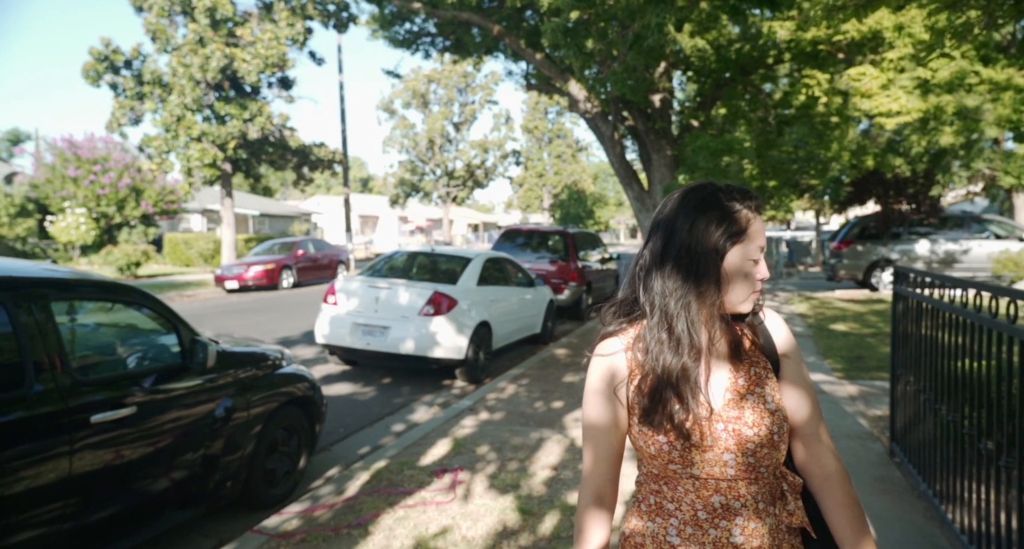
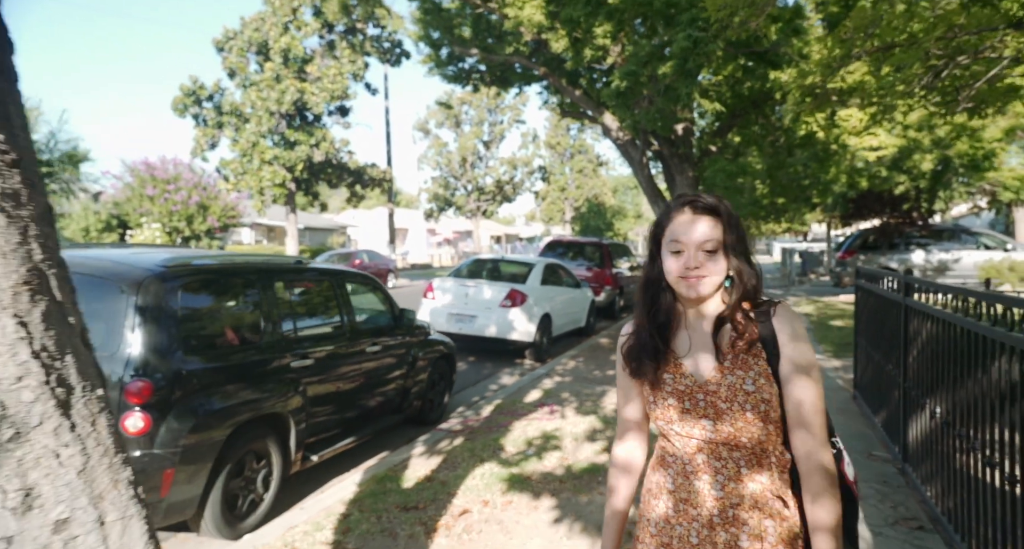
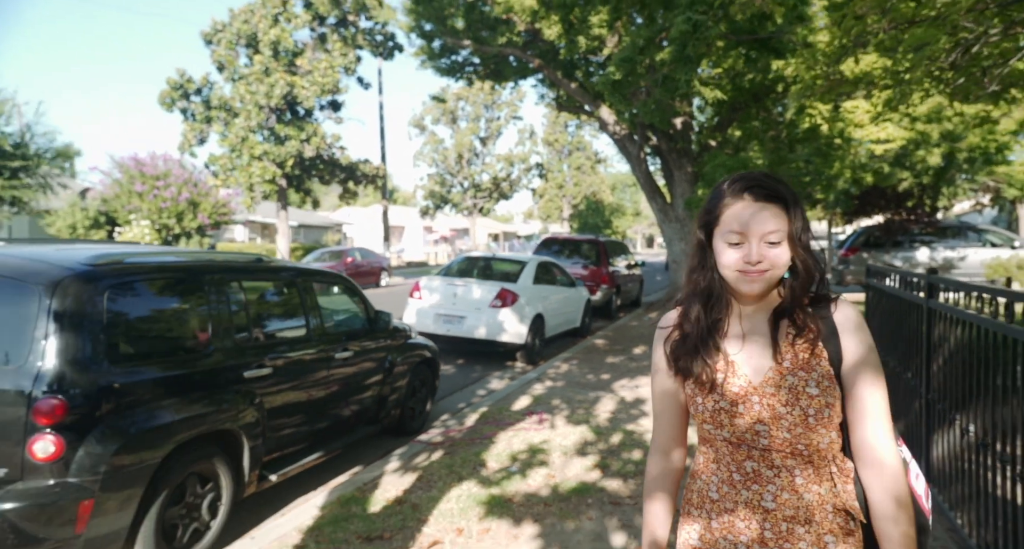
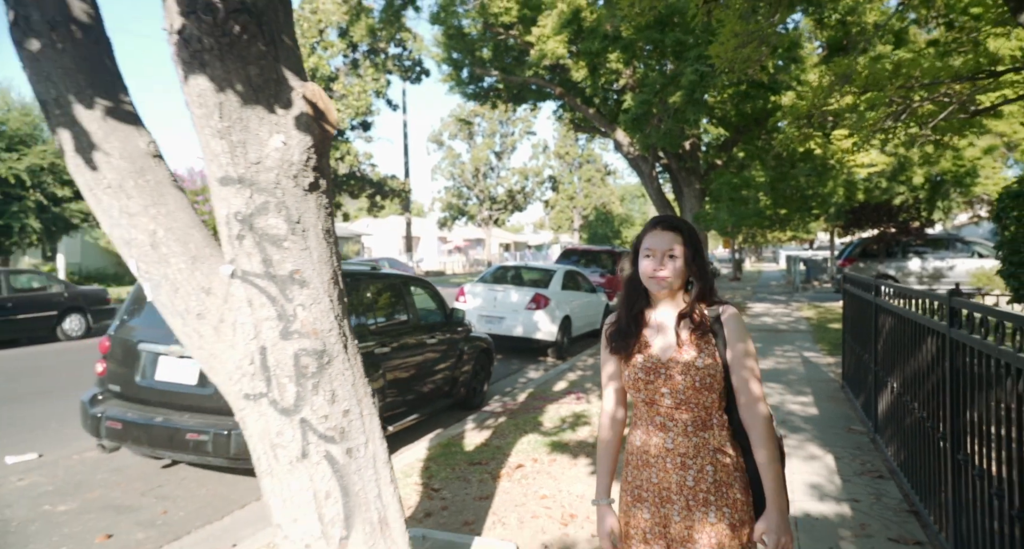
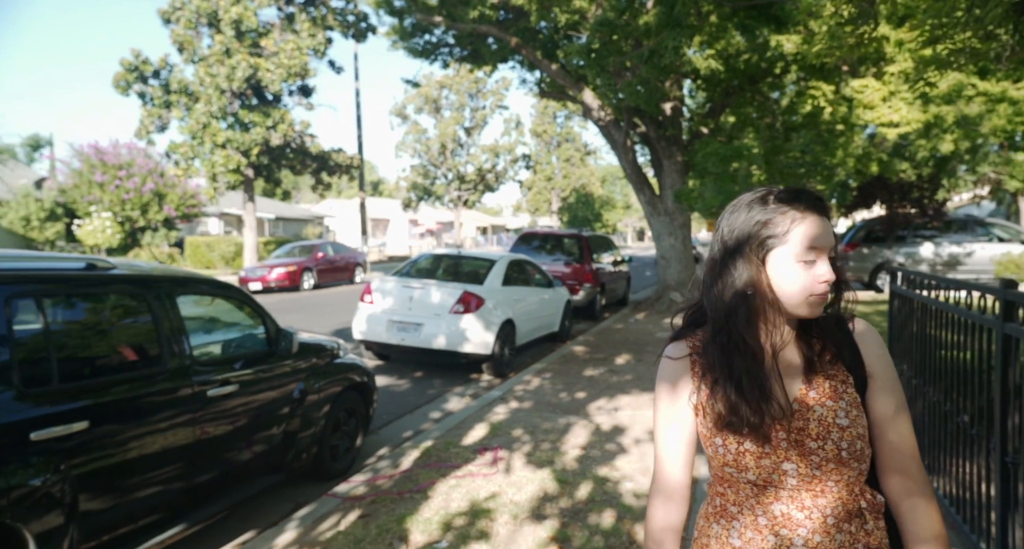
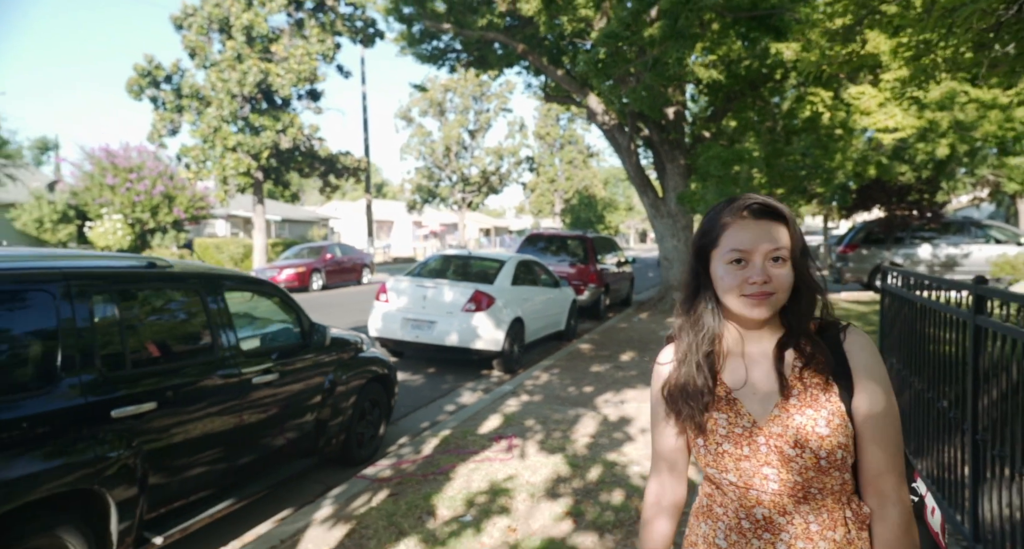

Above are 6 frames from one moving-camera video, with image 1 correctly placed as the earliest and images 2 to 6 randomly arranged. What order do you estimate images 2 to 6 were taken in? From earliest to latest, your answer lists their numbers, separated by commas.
5, 6, 3, 2, 4
